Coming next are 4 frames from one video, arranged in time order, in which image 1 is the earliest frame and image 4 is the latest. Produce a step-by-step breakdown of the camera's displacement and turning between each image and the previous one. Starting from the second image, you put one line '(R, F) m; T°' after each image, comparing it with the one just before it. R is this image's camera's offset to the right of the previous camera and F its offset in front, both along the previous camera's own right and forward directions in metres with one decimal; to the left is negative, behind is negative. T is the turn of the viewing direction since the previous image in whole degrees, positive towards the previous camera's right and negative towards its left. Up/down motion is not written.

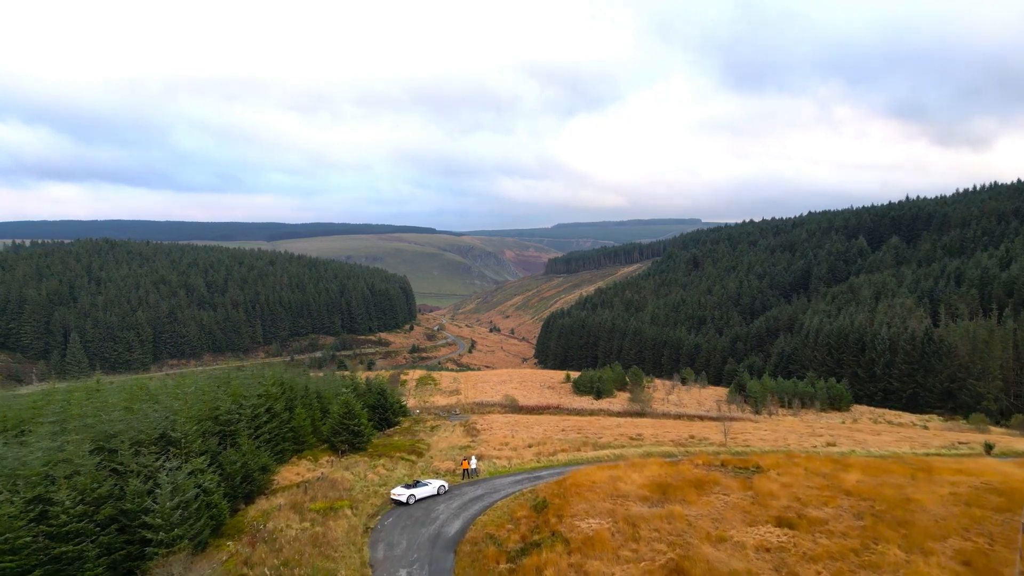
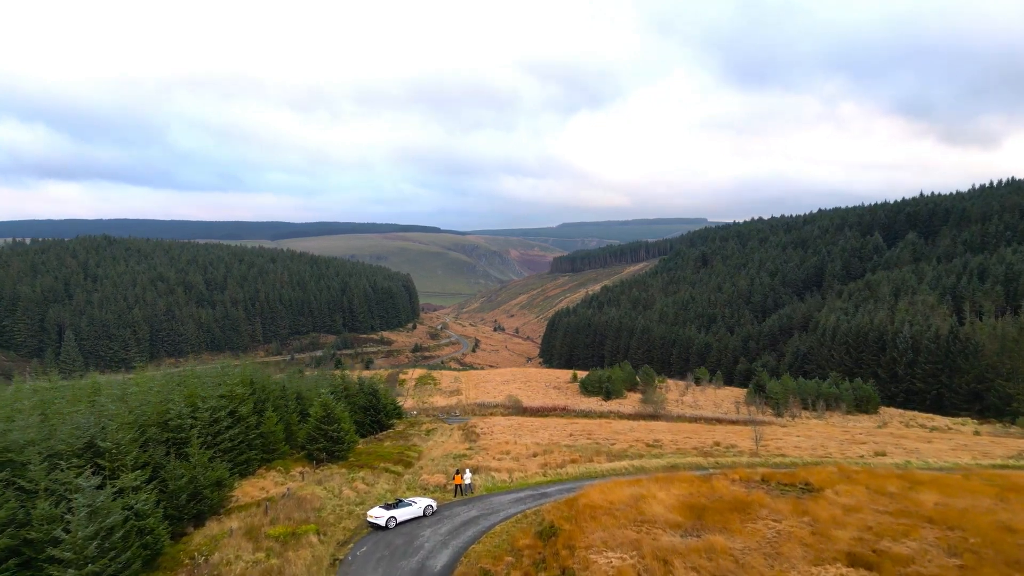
(+0.2, +4.4) m; -1°
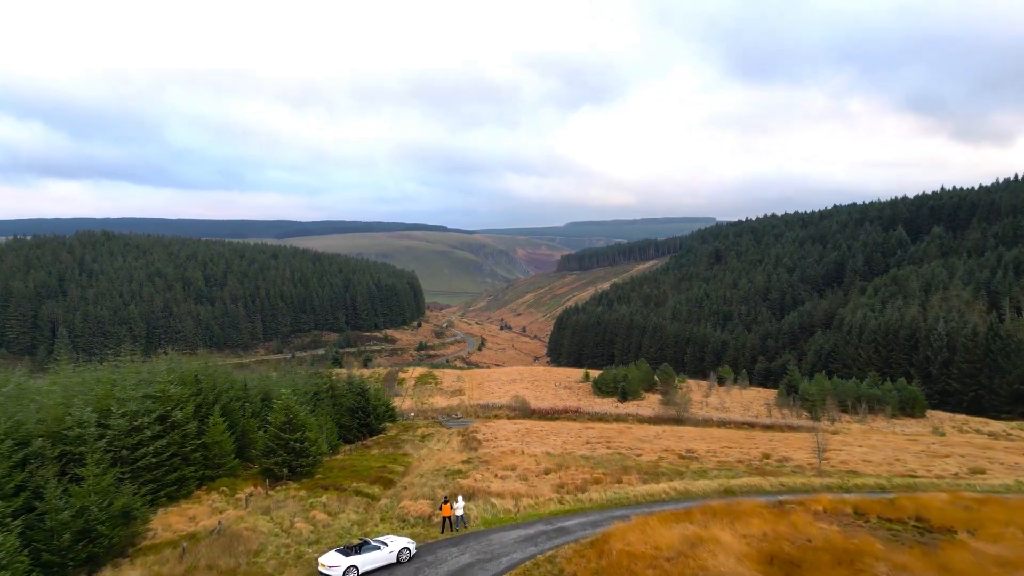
(0.0, +6.0) m; -1°
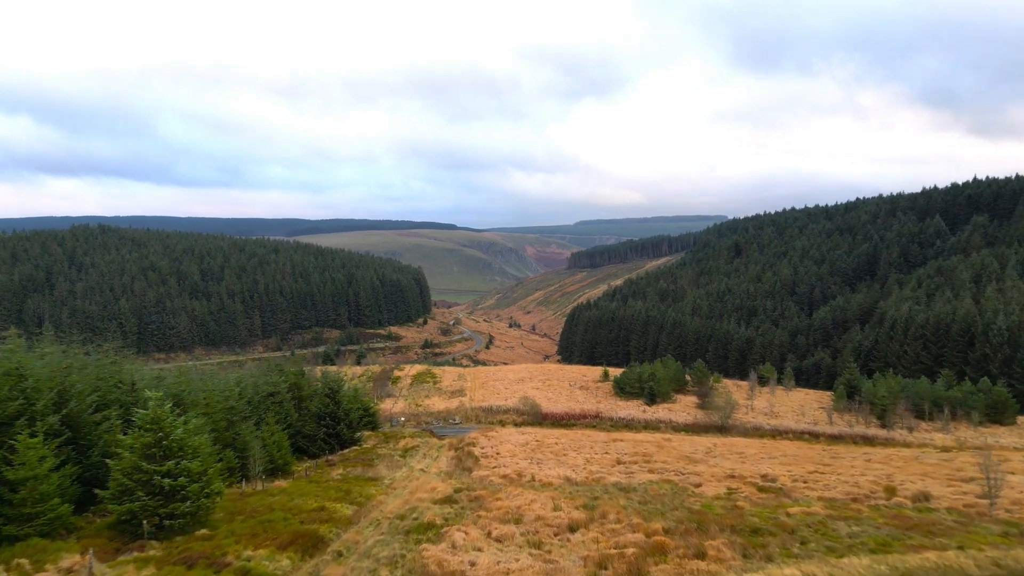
(+0.2, +9.2) m; -1°
